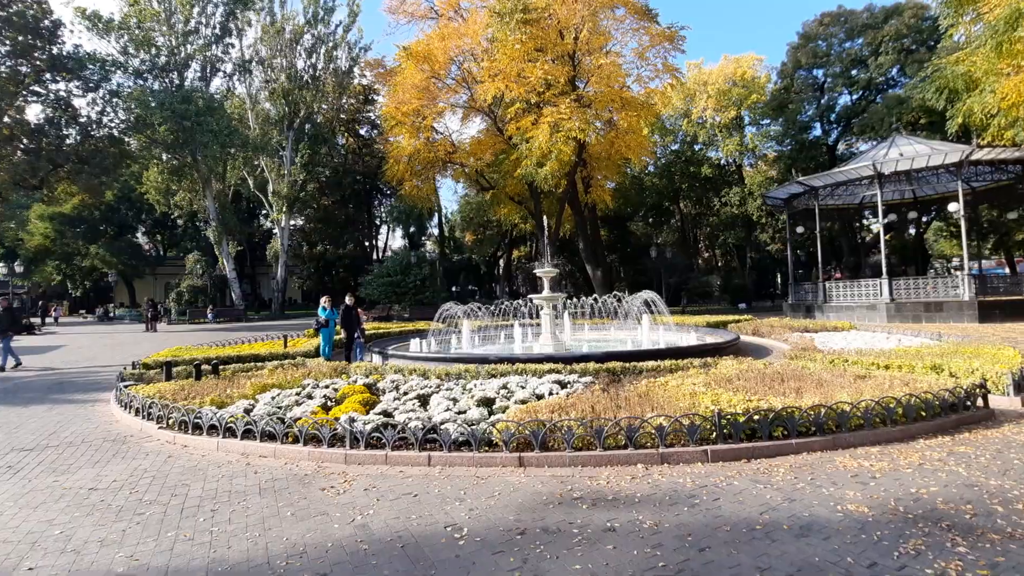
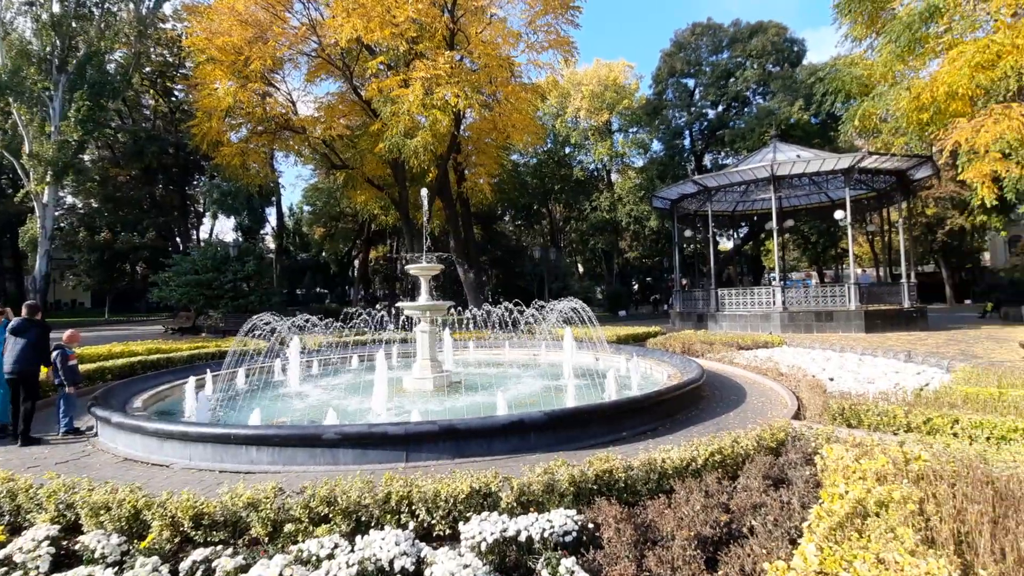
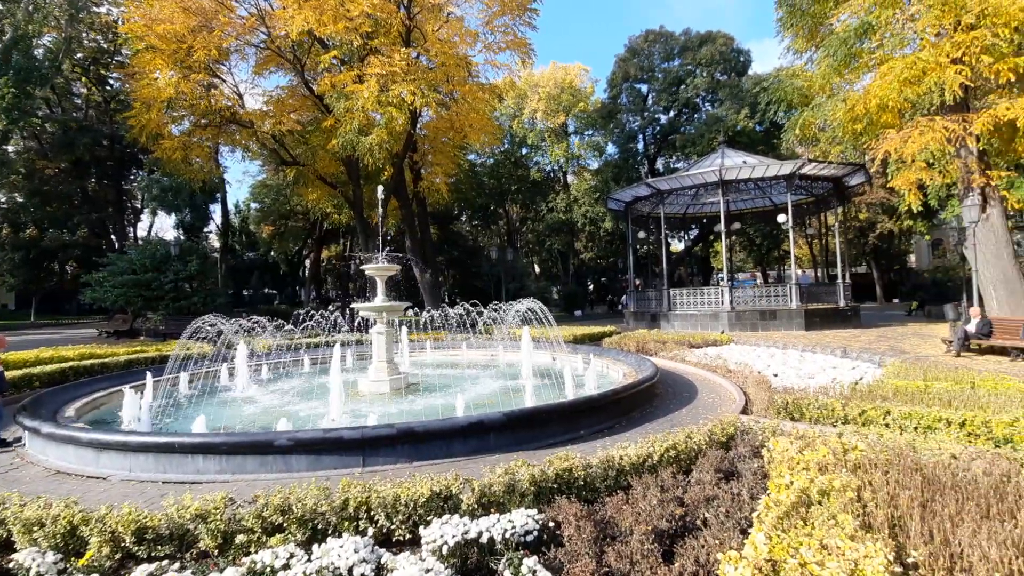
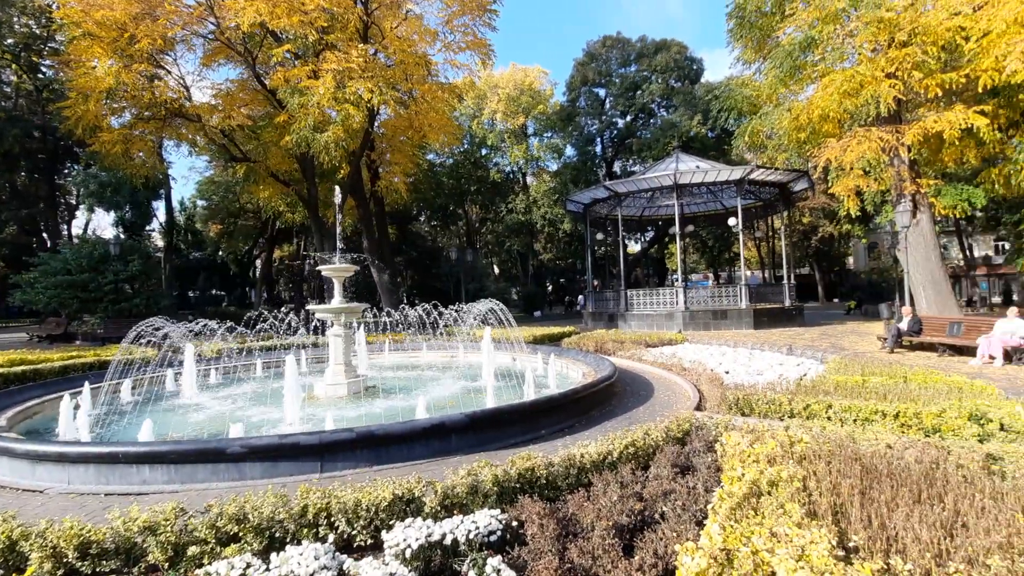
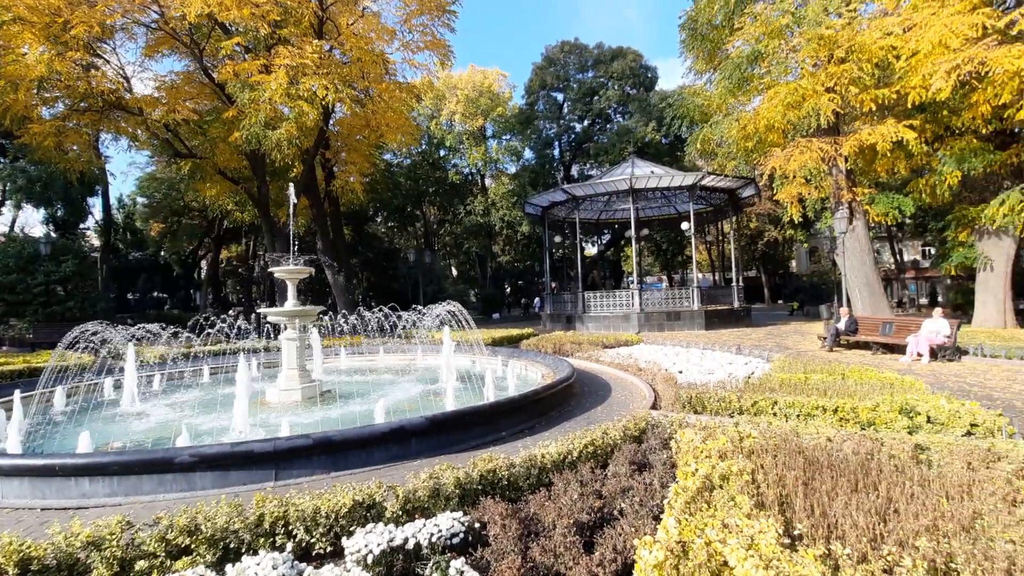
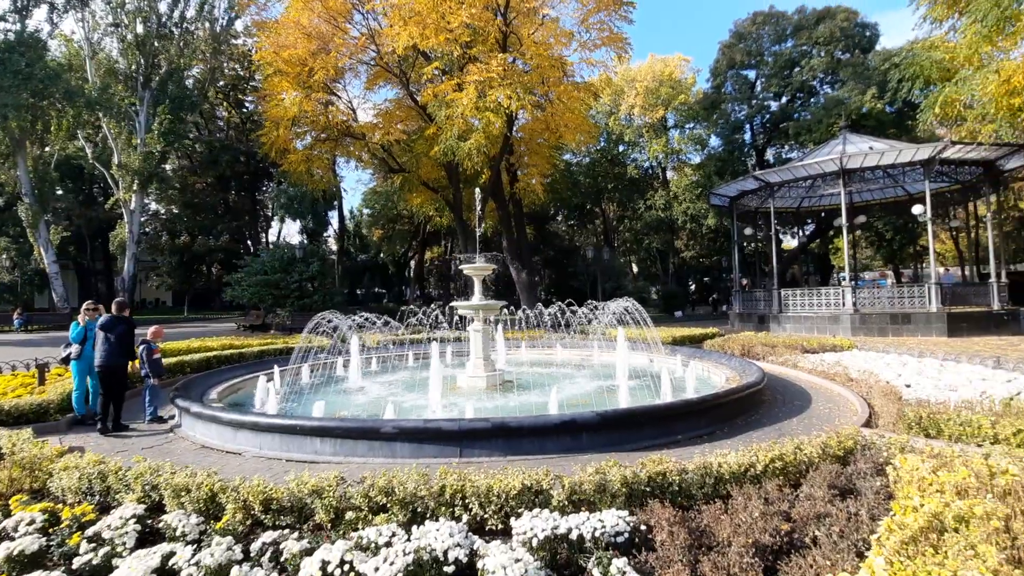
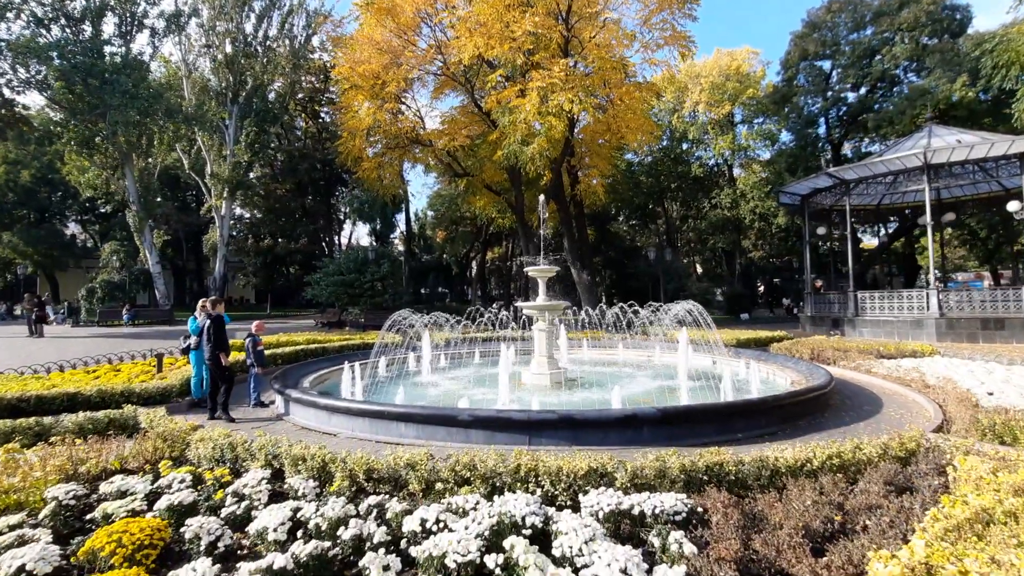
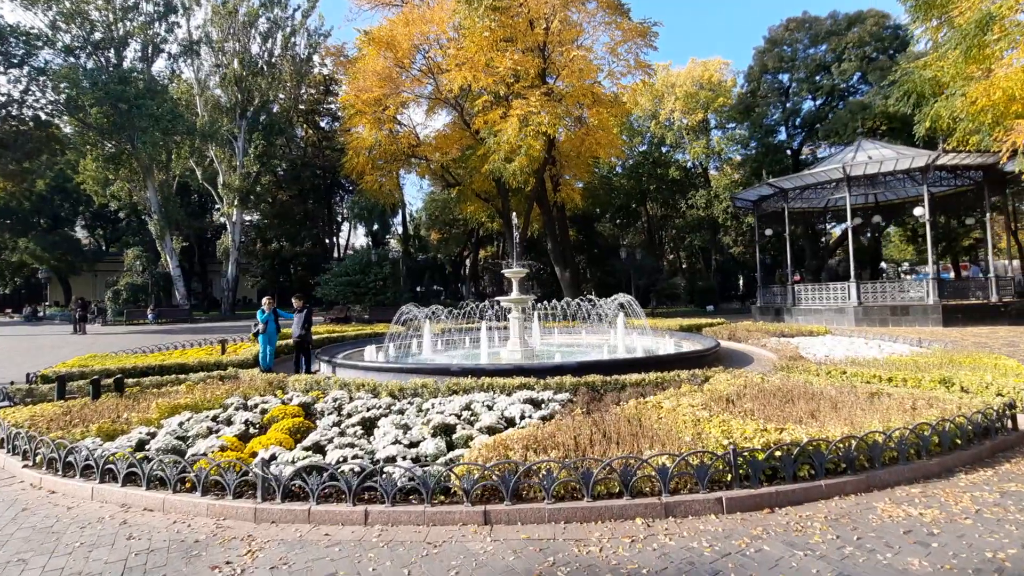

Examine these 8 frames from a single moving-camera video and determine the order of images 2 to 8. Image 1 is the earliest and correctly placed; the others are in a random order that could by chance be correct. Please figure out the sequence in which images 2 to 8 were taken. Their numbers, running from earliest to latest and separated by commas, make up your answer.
8, 7, 6, 2, 3, 4, 5
